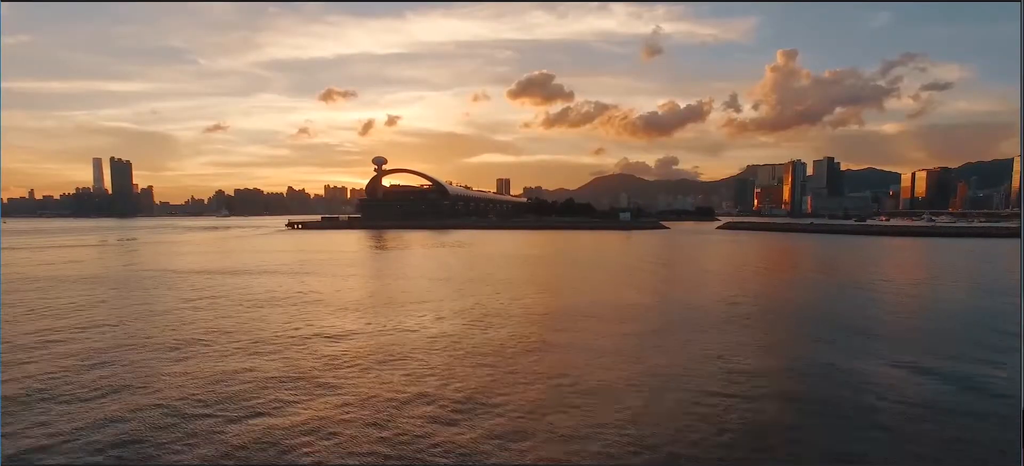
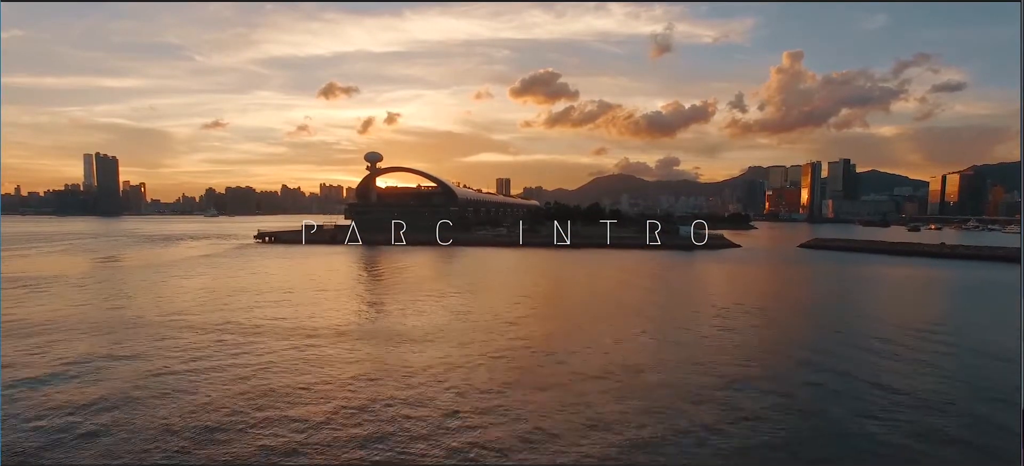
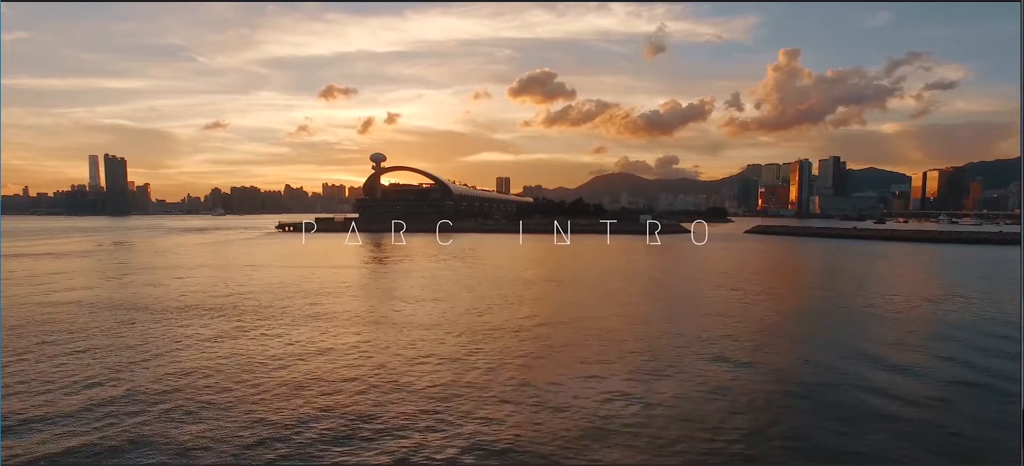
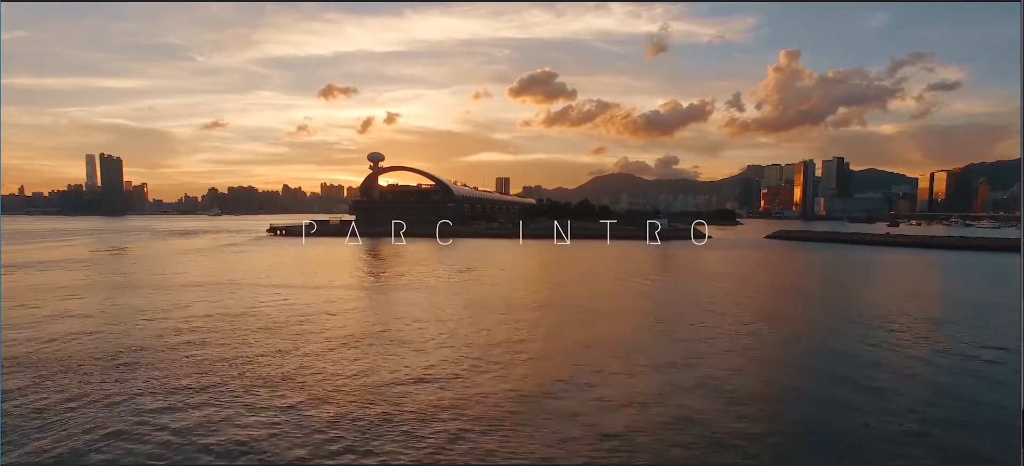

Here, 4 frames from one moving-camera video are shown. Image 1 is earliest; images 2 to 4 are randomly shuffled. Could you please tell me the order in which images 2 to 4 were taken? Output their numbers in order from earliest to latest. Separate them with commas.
3, 4, 2
